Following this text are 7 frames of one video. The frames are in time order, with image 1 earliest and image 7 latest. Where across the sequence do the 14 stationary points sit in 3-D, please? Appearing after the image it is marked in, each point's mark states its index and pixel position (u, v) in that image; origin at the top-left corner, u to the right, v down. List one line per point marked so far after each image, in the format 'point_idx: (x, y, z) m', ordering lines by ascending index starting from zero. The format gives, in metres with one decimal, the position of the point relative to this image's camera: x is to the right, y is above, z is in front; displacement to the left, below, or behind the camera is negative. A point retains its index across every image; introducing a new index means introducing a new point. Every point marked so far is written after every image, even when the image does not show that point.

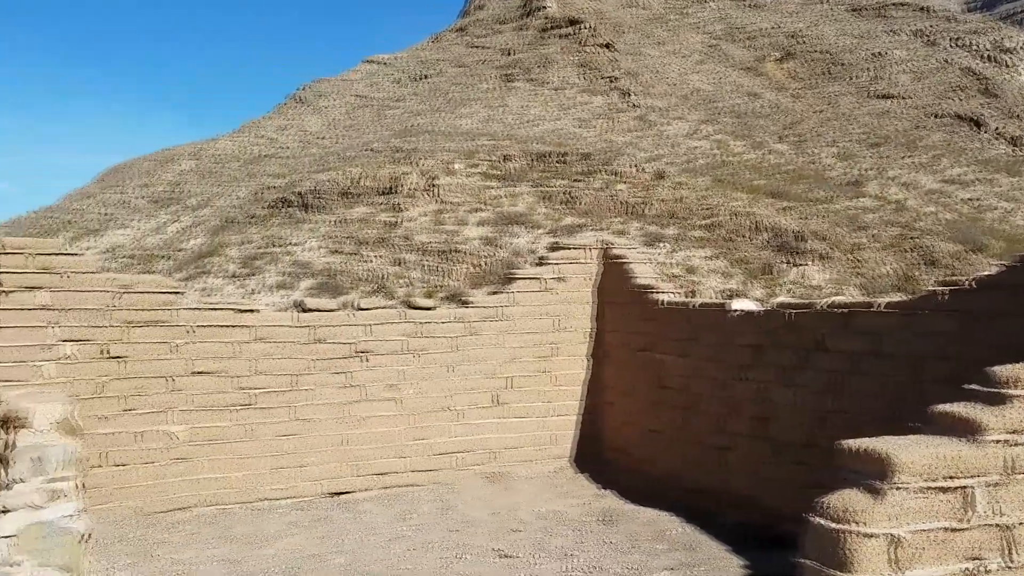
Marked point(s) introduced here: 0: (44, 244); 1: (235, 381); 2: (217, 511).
0: (-3.8, +0.3, +5.5) m
1: (-2.4, -0.8, +6.0) m
2: (-2.5, -1.9, +6.0) m
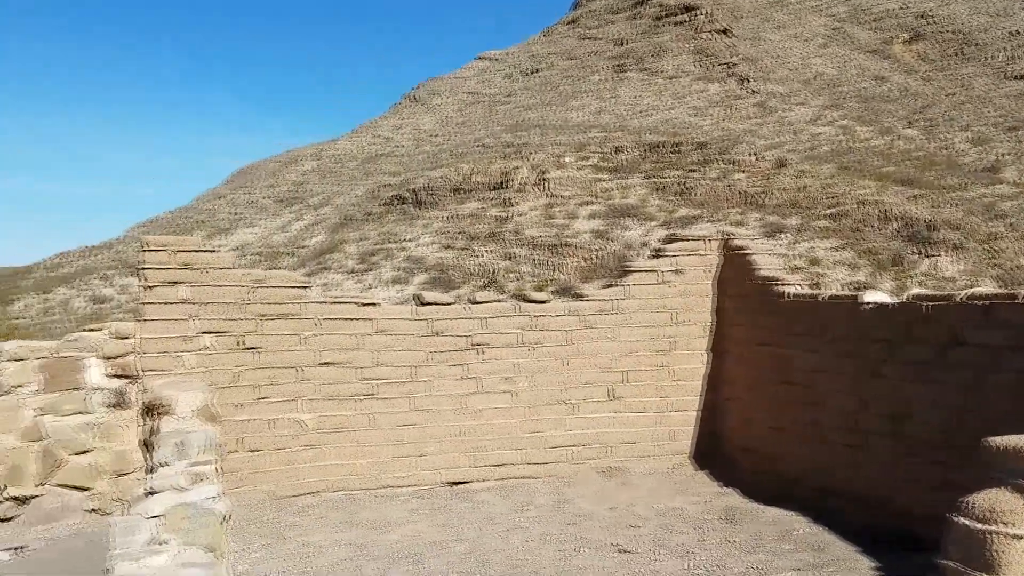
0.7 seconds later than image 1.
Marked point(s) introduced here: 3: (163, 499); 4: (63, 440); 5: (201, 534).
0: (-2.8, +0.4, +5.9) m
1: (-1.4, -0.8, +6.3) m
2: (-1.5, -1.9, +6.2) m
3: (-2.6, -1.5, +5.0) m
4: (-3.7, -1.3, +5.7) m
5: (-2.2, -1.7, +4.7) m
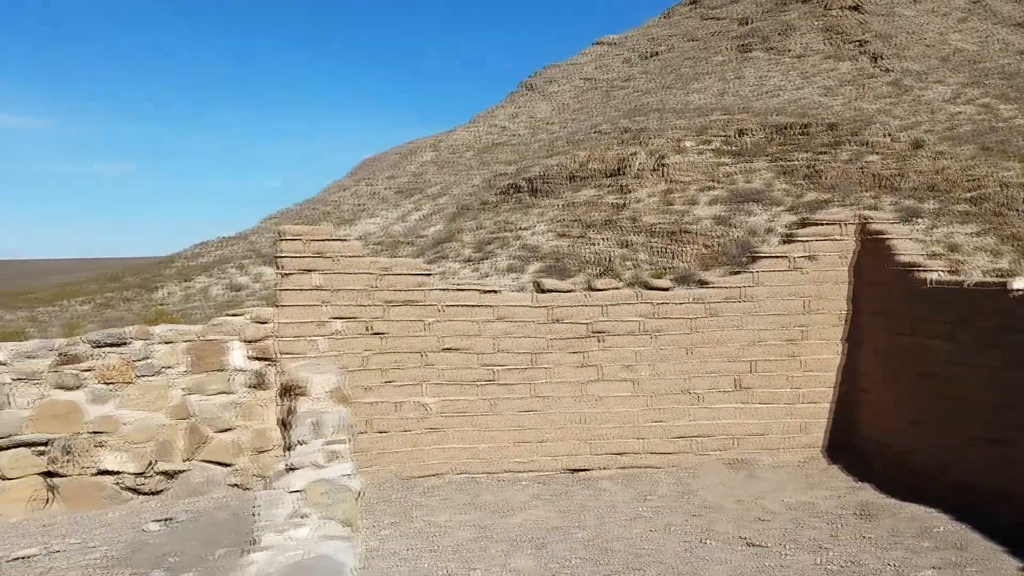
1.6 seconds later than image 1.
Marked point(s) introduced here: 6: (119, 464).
0: (-1.7, +0.5, +6.1) m
1: (-0.3, -0.6, +6.4) m
2: (-0.4, -1.7, +6.3) m
3: (-1.6, -1.4, +5.2) m
4: (-2.7, -1.1, +6.1) m
5: (-1.3, -1.6, +4.9) m
6: (-3.3, -1.5, +5.8) m
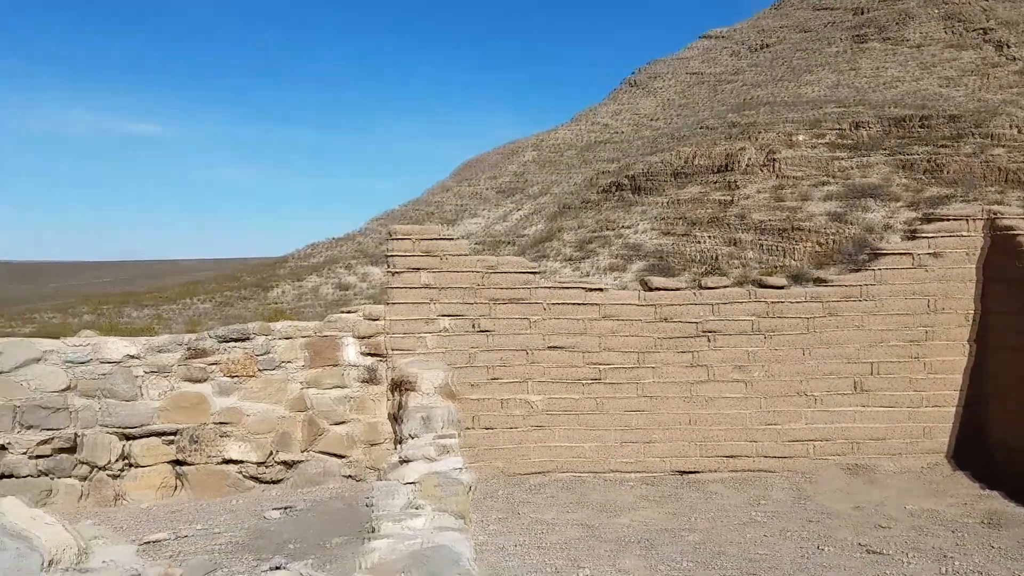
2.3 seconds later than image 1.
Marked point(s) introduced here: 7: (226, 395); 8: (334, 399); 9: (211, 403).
0: (-0.8, +0.5, +6.3) m
1: (+0.7, -0.6, +6.4) m
2: (+0.6, -1.7, +6.3) m
3: (-0.8, -1.4, +5.4) m
4: (-1.7, -1.1, +6.3) m
5: (-0.4, -1.6, +5.0) m
6: (-2.4, -1.5, +6.1) m
7: (-2.5, -0.9, +6.1) m
8: (-1.6, -1.0, +6.3) m
9: (-2.6, -1.0, +6.1) m
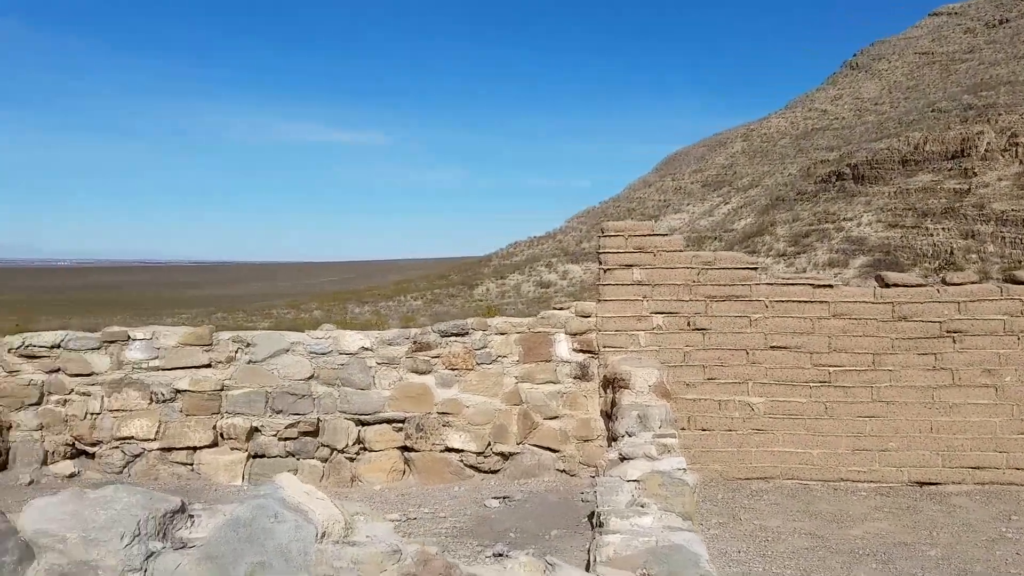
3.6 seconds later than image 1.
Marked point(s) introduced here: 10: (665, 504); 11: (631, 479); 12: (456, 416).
0: (+1.2, +0.6, +6.3) m
1: (+2.6, -0.6, +6.1) m
2: (+2.5, -1.7, +6.1) m
3: (+1.0, -1.4, +5.4) m
4: (+0.2, -1.1, +6.4) m
5: (+1.3, -1.5, +5.0) m
6: (-0.4, -1.4, +6.4) m
7: (-0.6, -0.9, +6.4) m
8: (+0.3, -1.0, +6.5) m
9: (-0.7, -1.0, +6.4) m
10: (+1.1, -1.5, +5.0) m
11: (+0.9, -1.4, +5.2) m
12: (-0.5, -1.2, +6.4) m
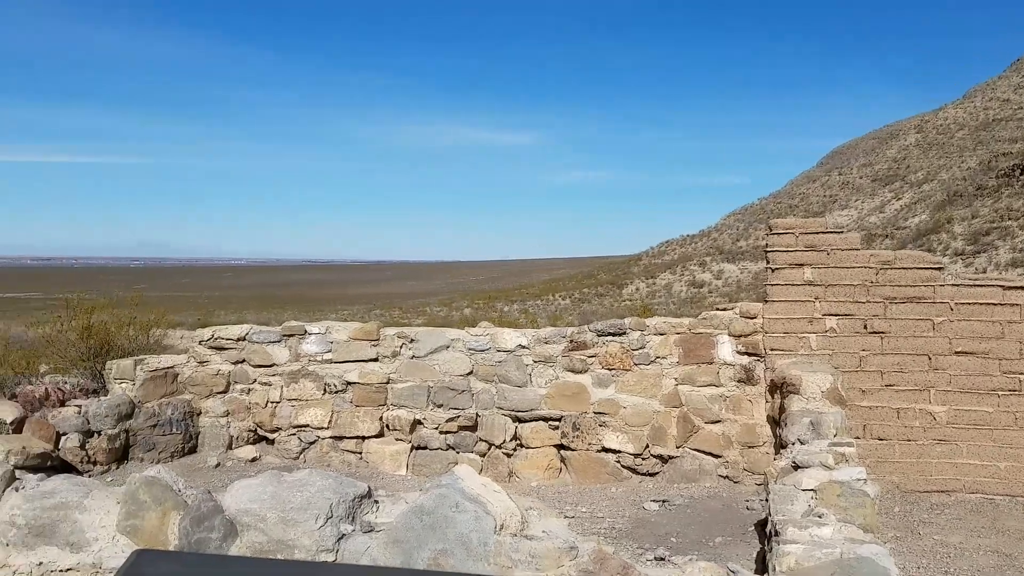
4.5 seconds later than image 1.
0: (+2.6, +0.6, +6.0) m
1: (+4.0, -0.6, +5.6) m
2: (+3.8, -1.7, +5.6) m
3: (+2.3, -1.4, +5.1) m
4: (+1.7, -1.1, +6.3) m
5: (+2.5, -1.5, +4.7) m
6: (+1.0, -1.4, +6.3) m
7: (+0.8, -0.9, +6.4) m
8: (+1.8, -1.0, +6.3) m
9: (+0.7, -1.0, +6.4) m
10: (+2.3, -1.5, +4.7) m
11: (+2.2, -1.4, +5.0) m
12: (+0.9, -1.2, +6.3) m
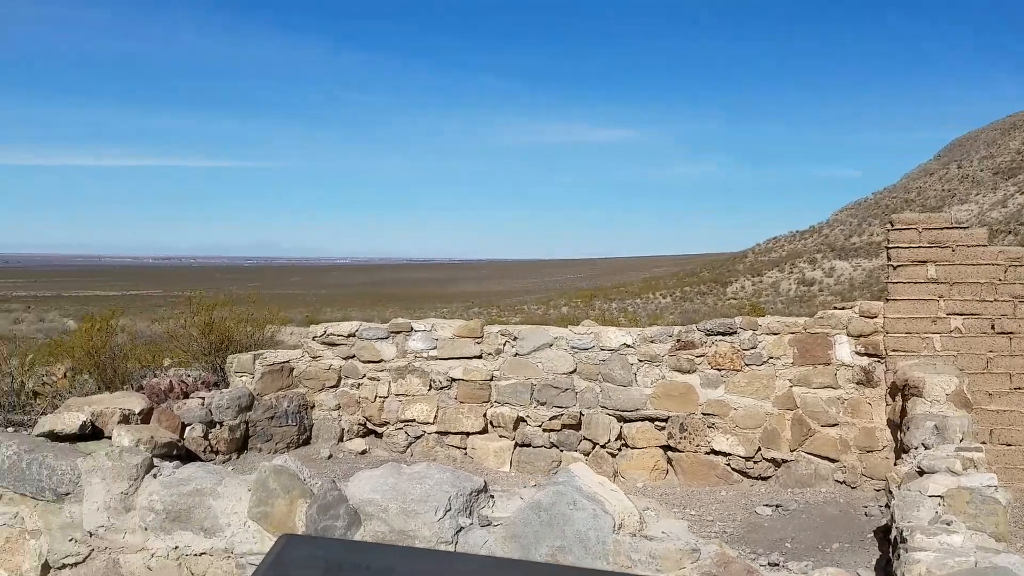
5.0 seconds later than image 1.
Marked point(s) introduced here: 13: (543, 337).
0: (+3.5, +0.6, +5.8) m
1: (+4.9, -0.6, +5.2) m
2: (+4.7, -1.7, +5.2) m
3: (+3.2, -1.3, +4.9) m
4: (+2.6, -1.1, +6.1) m
5: (+3.3, -1.5, +4.4) m
6: (+1.9, -1.4, +6.2) m
7: (+1.8, -0.9, +6.3) m
8: (+2.7, -1.0, +6.1) m
9: (+1.7, -0.9, +6.3) m
10: (+3.2, -1.5, +4.4) m
11: (+3.0, -1.4, +4.7) m
12: (+1.9, -1.2, +6.2) m
13: (+0.3, -0.5, +6.5) m
